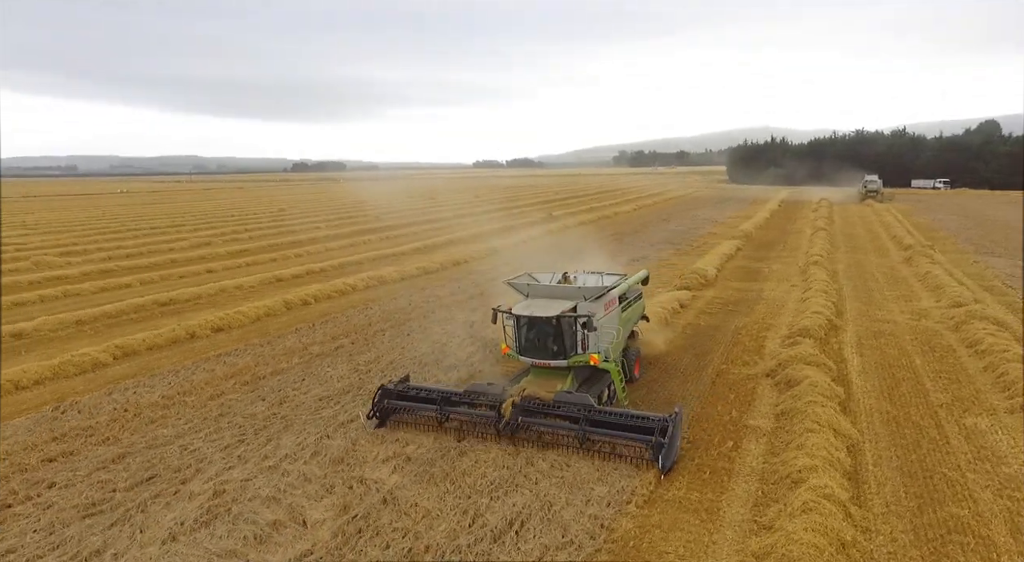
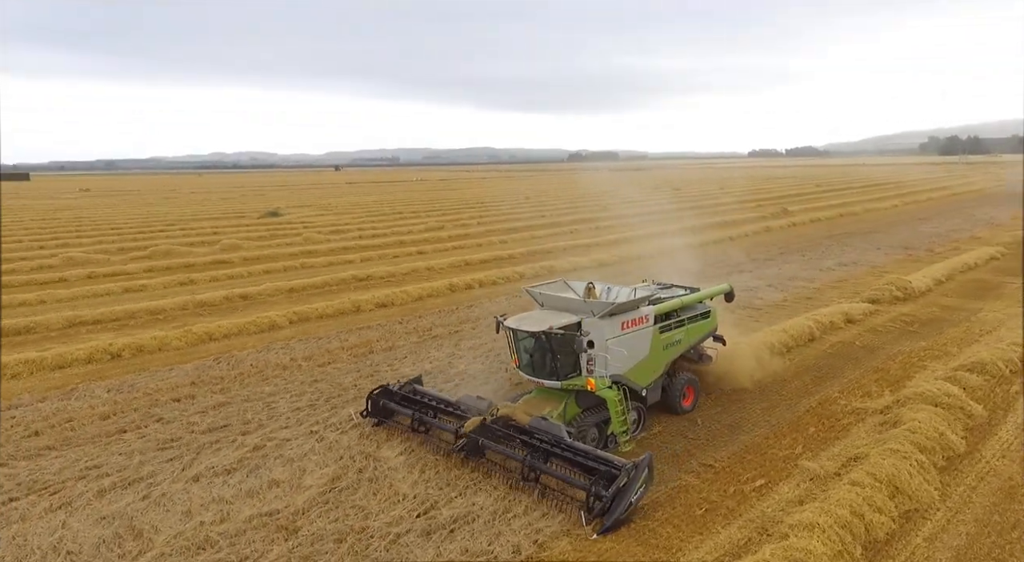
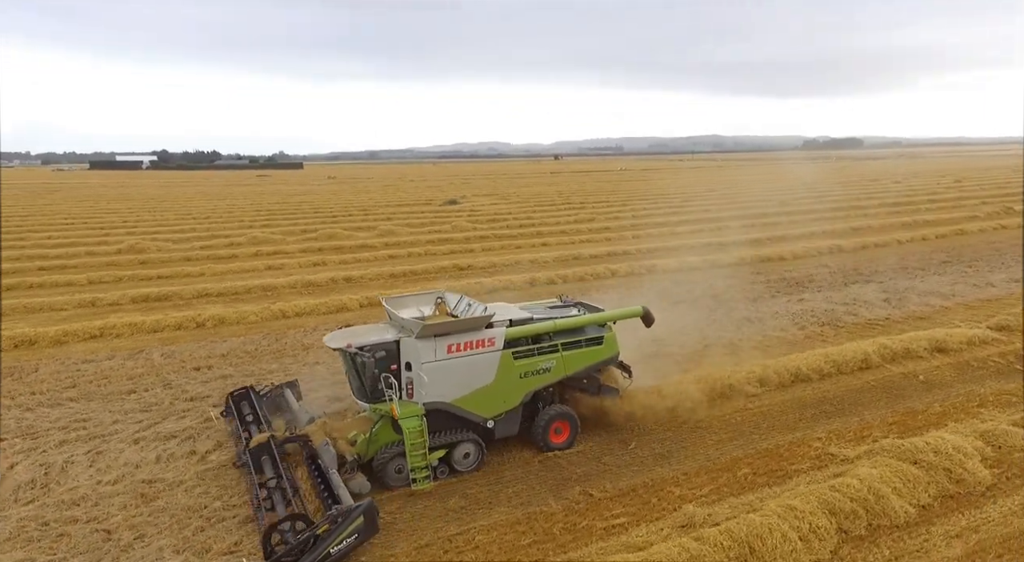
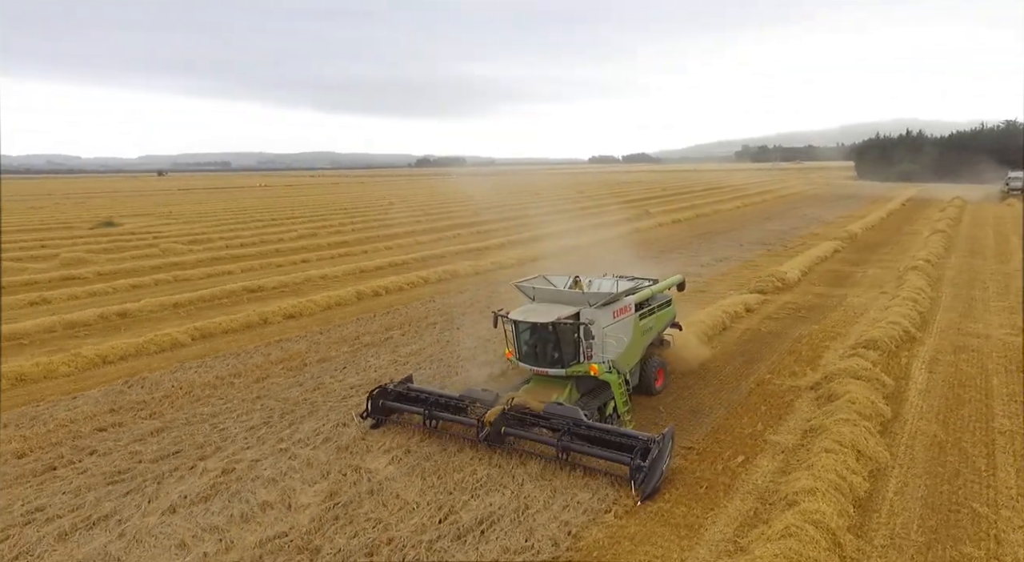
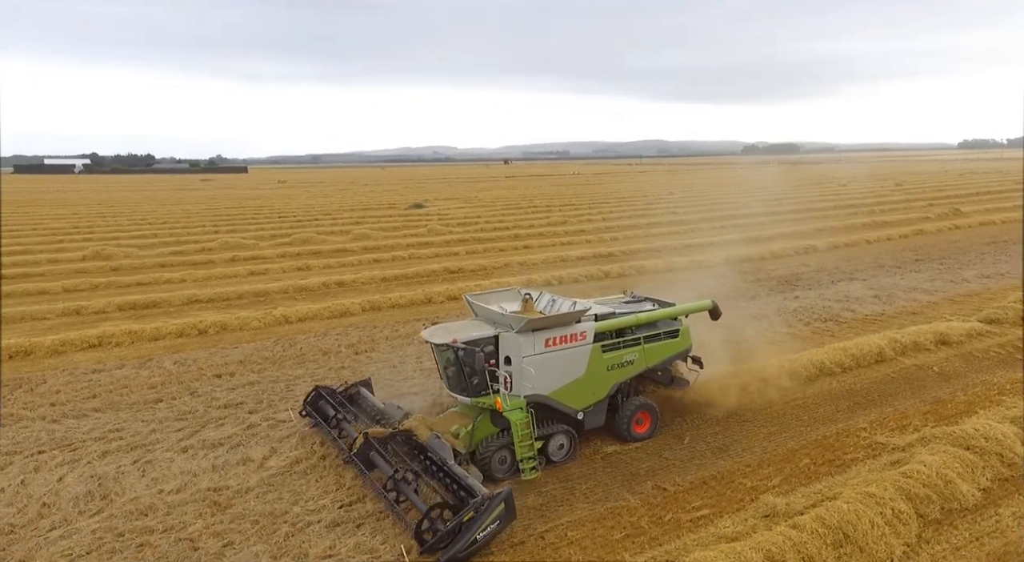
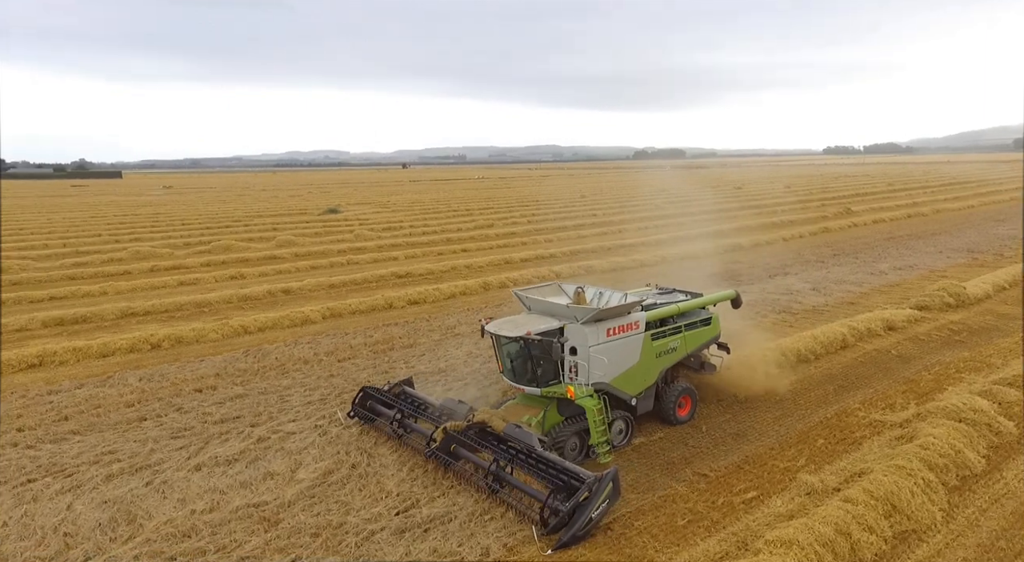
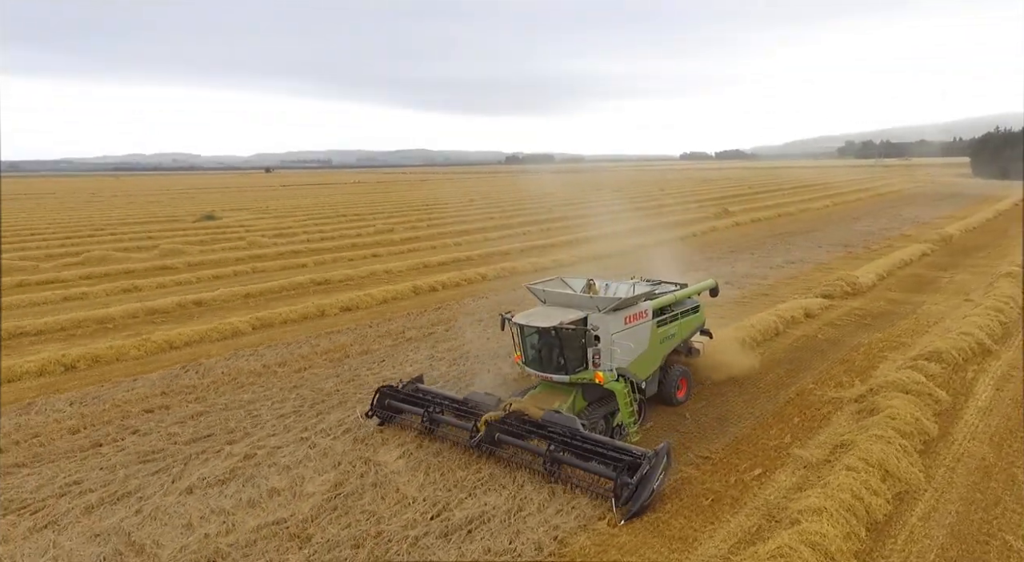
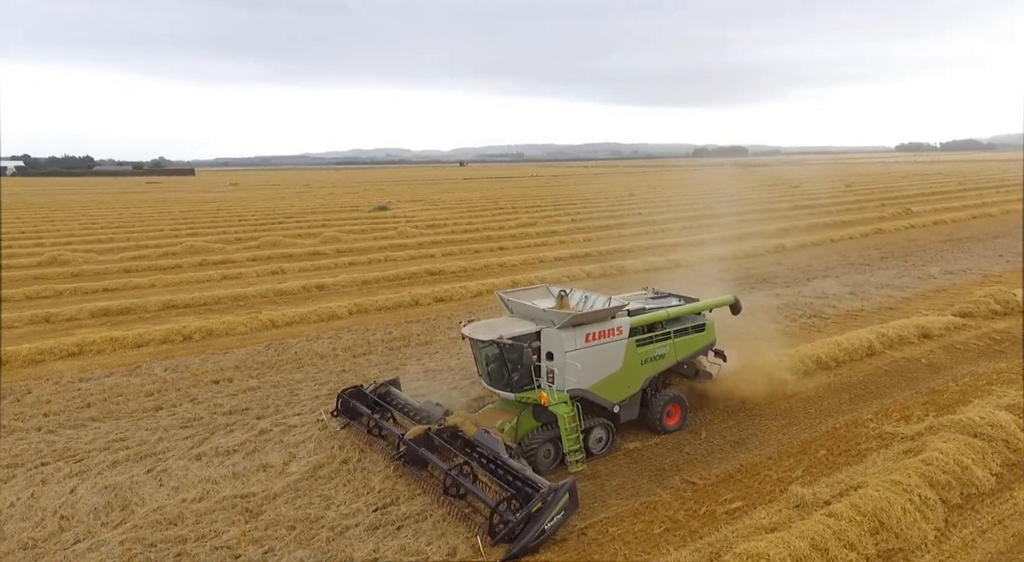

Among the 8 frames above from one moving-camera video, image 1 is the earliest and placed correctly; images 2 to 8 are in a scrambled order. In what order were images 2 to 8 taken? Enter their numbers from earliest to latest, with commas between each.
4, 7, 2, 6, 8, 5, 3
